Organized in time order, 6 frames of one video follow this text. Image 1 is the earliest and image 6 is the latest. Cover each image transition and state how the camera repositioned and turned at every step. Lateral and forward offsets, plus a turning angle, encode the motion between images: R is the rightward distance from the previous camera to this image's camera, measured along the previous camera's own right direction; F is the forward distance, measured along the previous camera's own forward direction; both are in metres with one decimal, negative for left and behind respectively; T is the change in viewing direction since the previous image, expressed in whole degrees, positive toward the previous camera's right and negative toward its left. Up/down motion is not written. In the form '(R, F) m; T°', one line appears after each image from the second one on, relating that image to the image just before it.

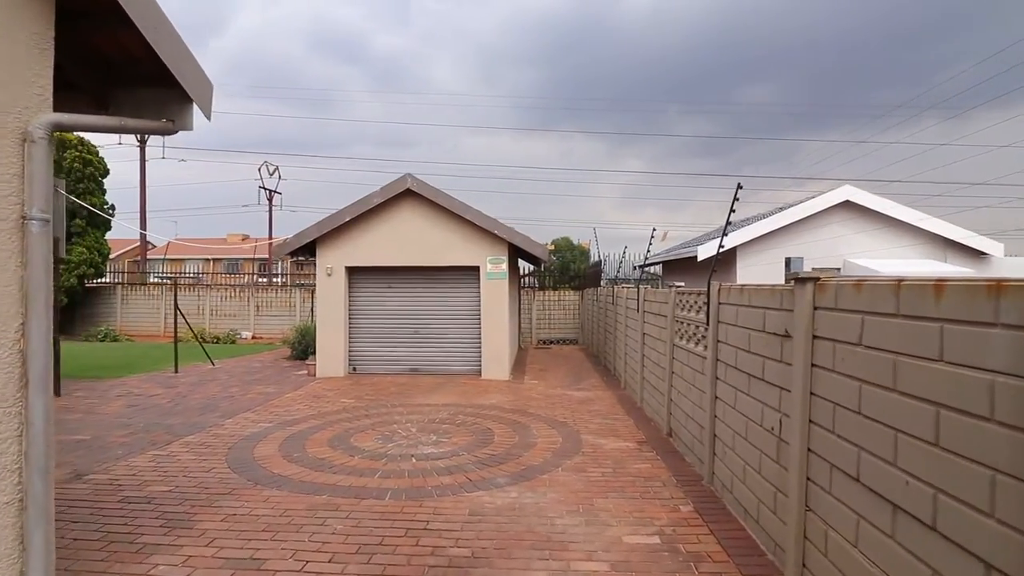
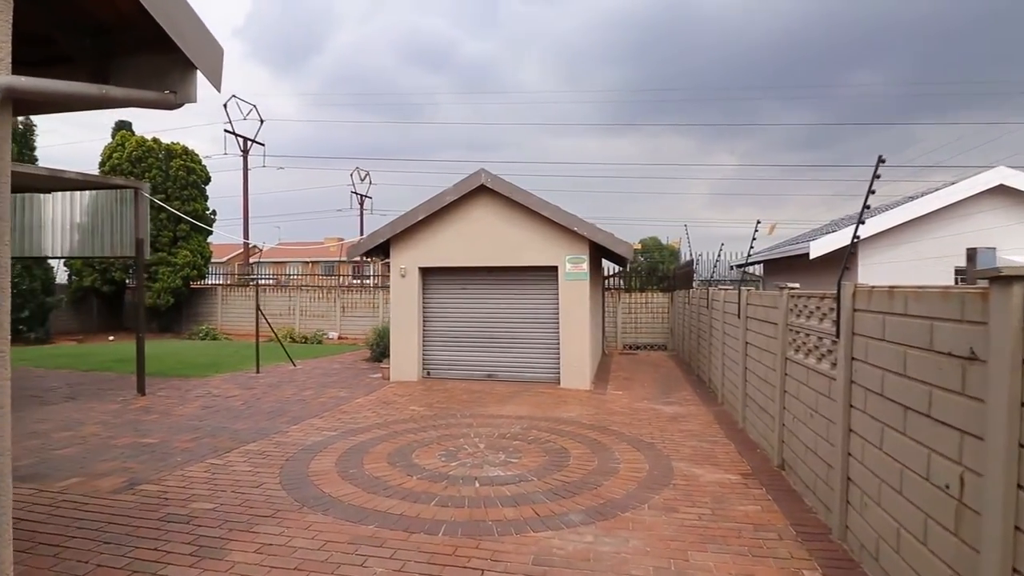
(+0.1, +0.8) m; -9°
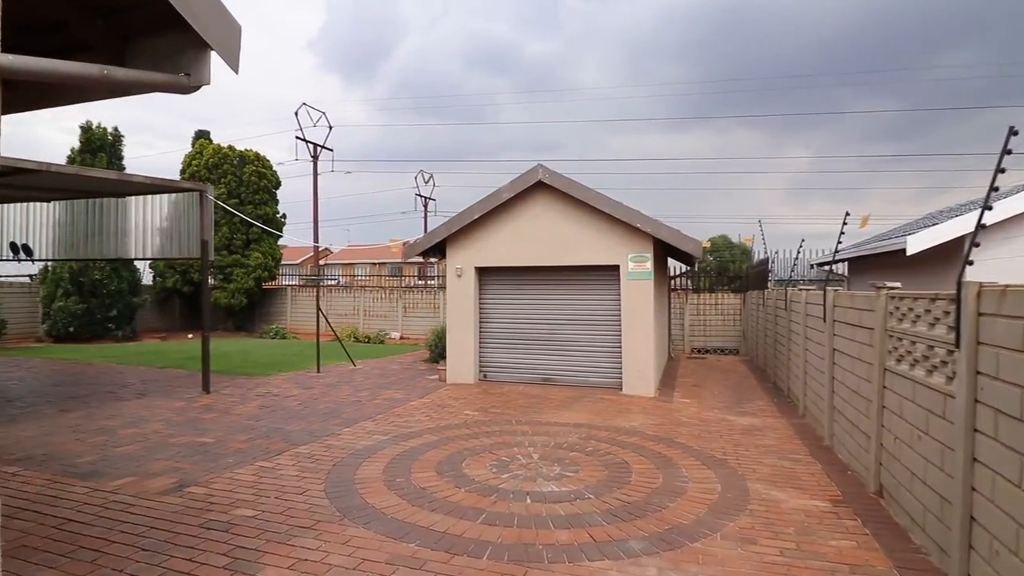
(+0.1, +0.4) m; -6°
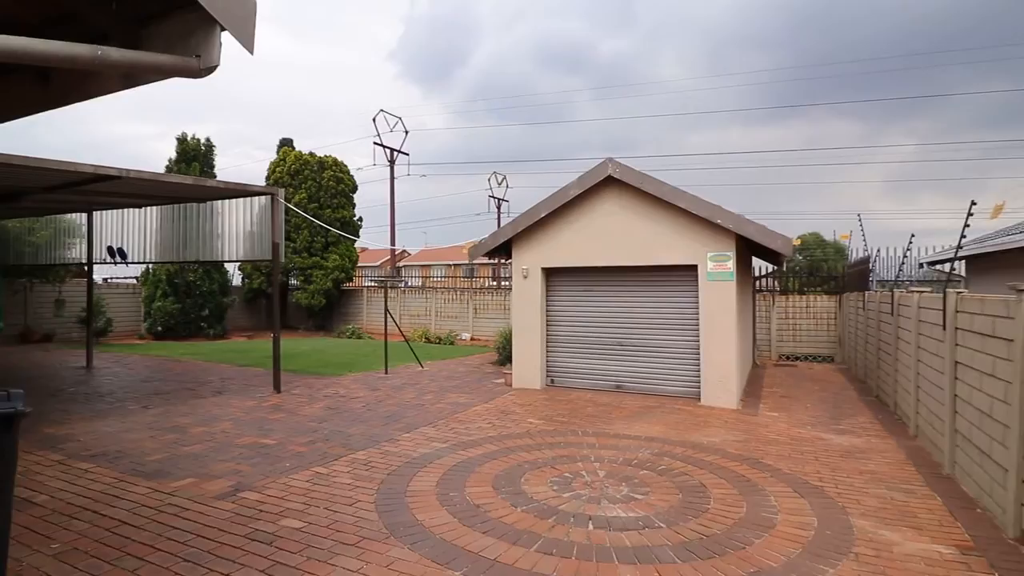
(+0.1, +0.4) m; -8°
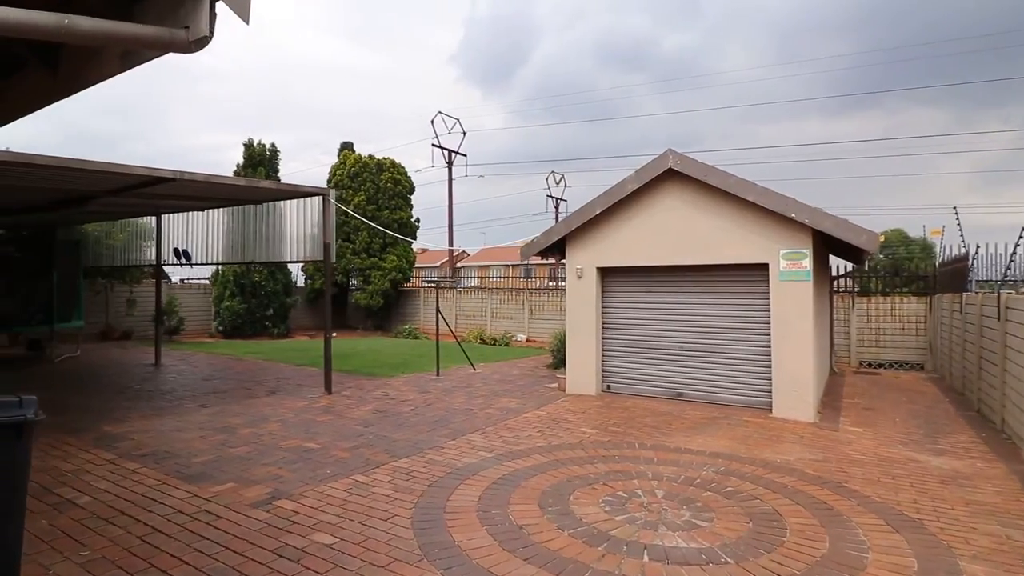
(+0.1, +0.4) m; -6°
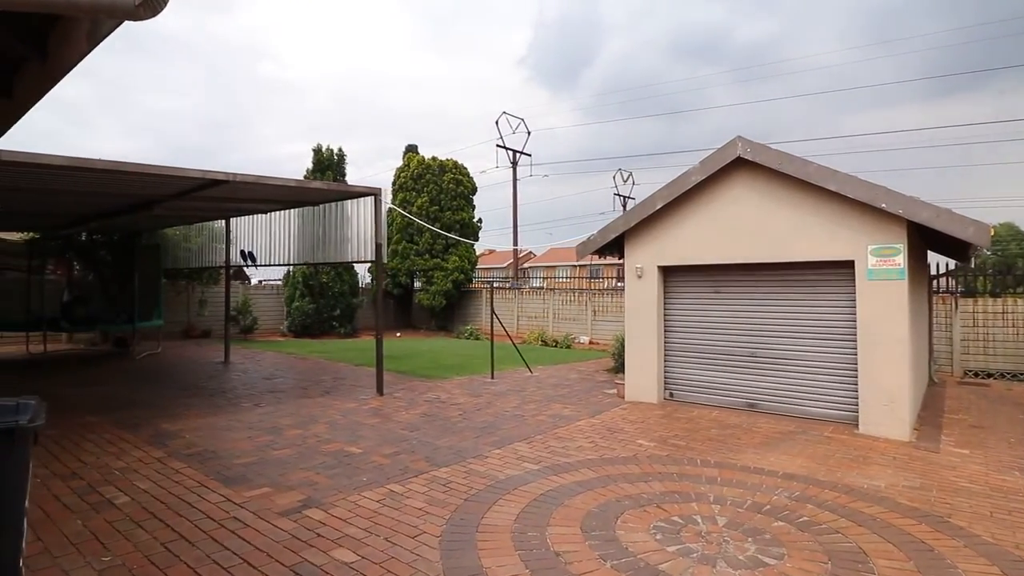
(+0.2, +0.4) m; -7°
